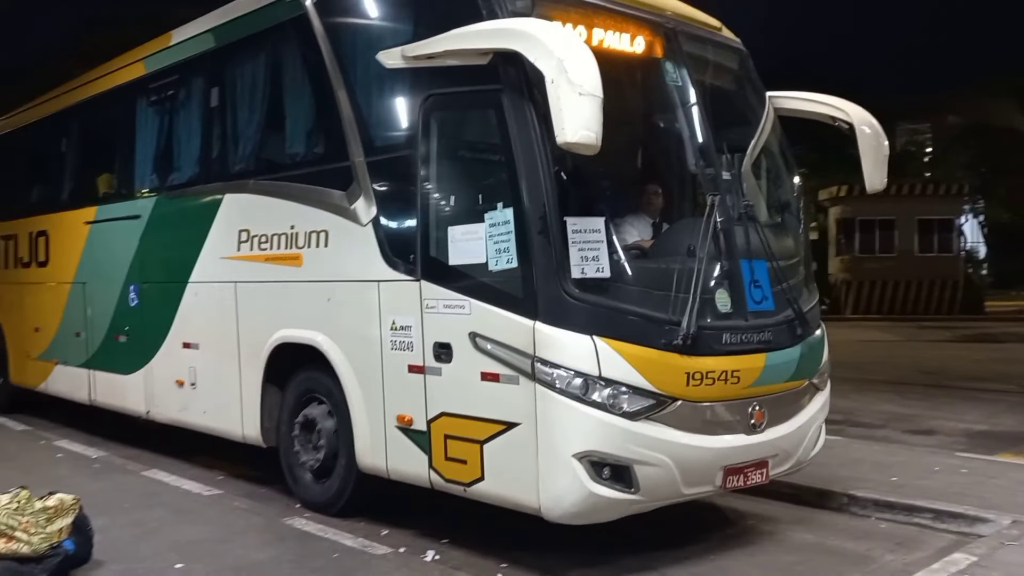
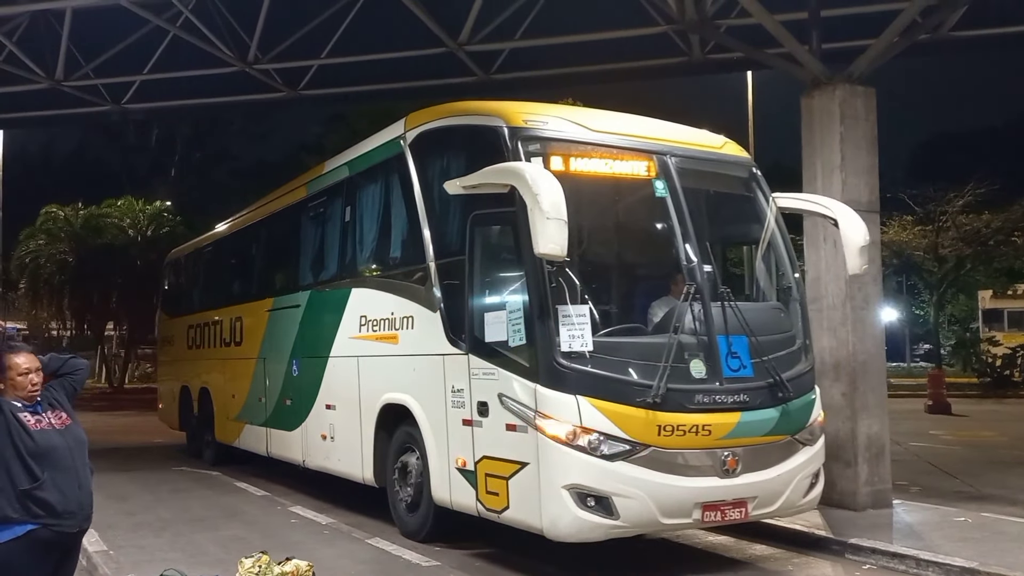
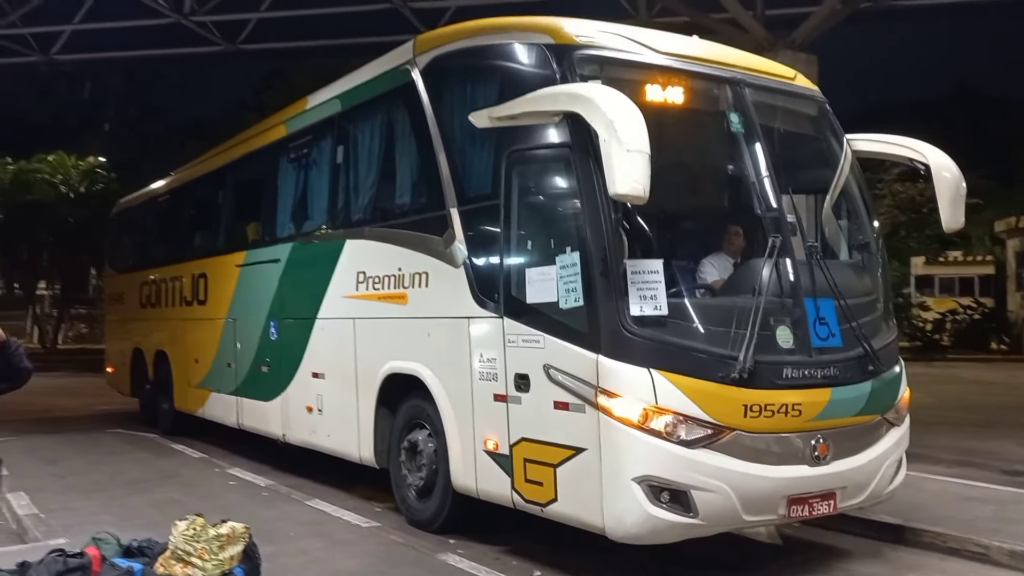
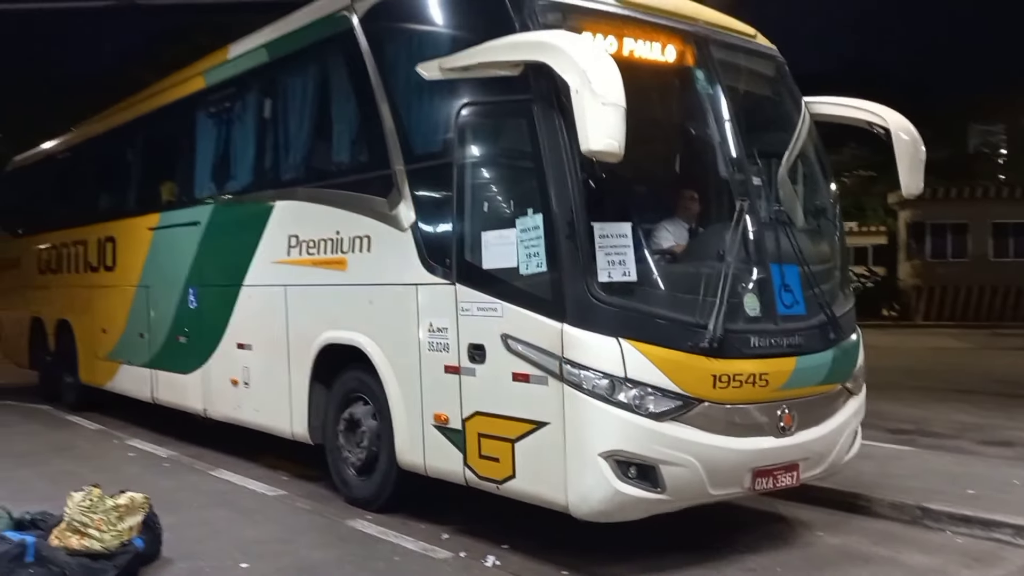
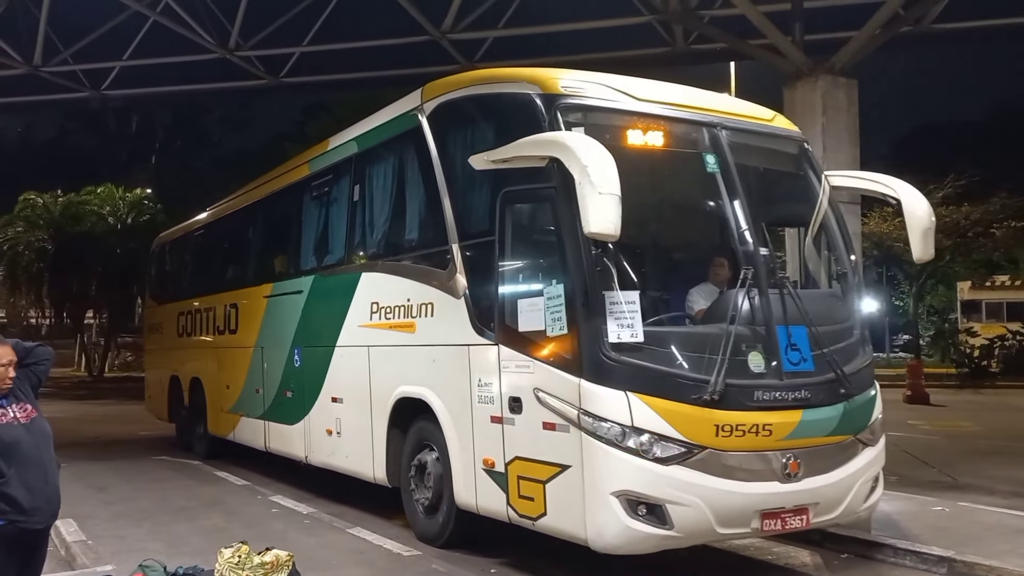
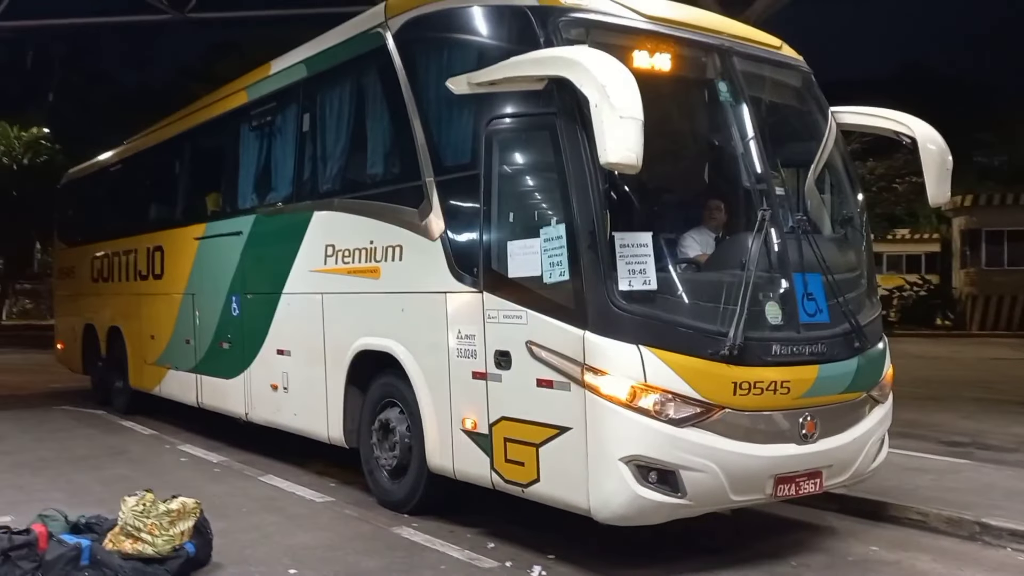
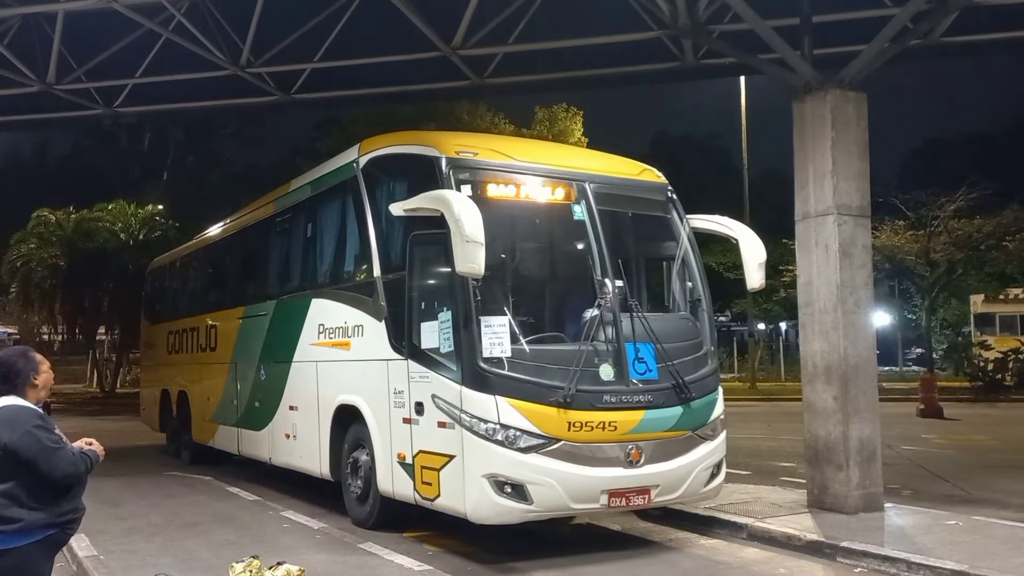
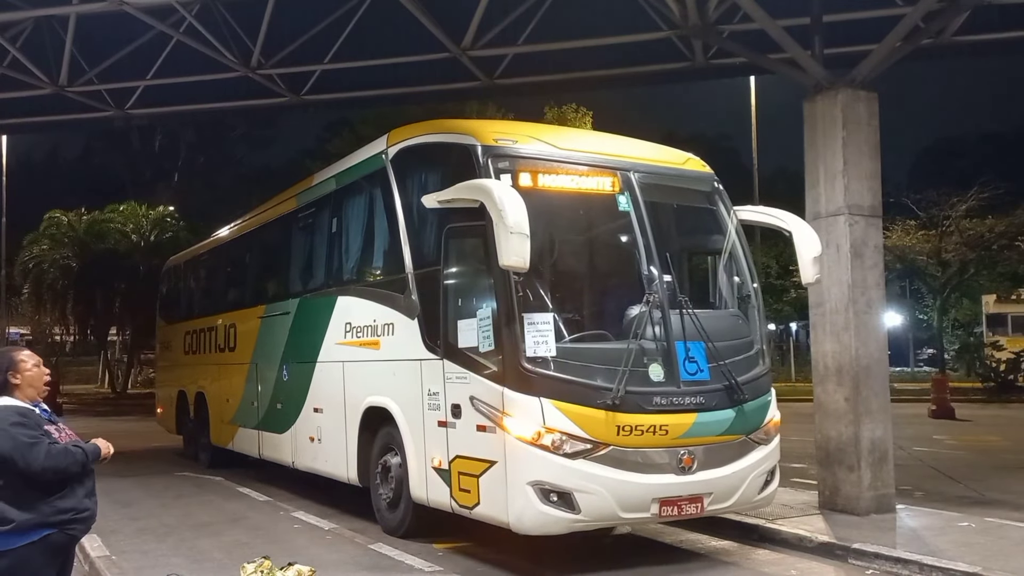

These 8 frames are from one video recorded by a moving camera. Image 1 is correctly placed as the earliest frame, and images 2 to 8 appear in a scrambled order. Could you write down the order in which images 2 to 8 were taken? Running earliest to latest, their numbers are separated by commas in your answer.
4, 6, 3, 5, 2, 8, 7
